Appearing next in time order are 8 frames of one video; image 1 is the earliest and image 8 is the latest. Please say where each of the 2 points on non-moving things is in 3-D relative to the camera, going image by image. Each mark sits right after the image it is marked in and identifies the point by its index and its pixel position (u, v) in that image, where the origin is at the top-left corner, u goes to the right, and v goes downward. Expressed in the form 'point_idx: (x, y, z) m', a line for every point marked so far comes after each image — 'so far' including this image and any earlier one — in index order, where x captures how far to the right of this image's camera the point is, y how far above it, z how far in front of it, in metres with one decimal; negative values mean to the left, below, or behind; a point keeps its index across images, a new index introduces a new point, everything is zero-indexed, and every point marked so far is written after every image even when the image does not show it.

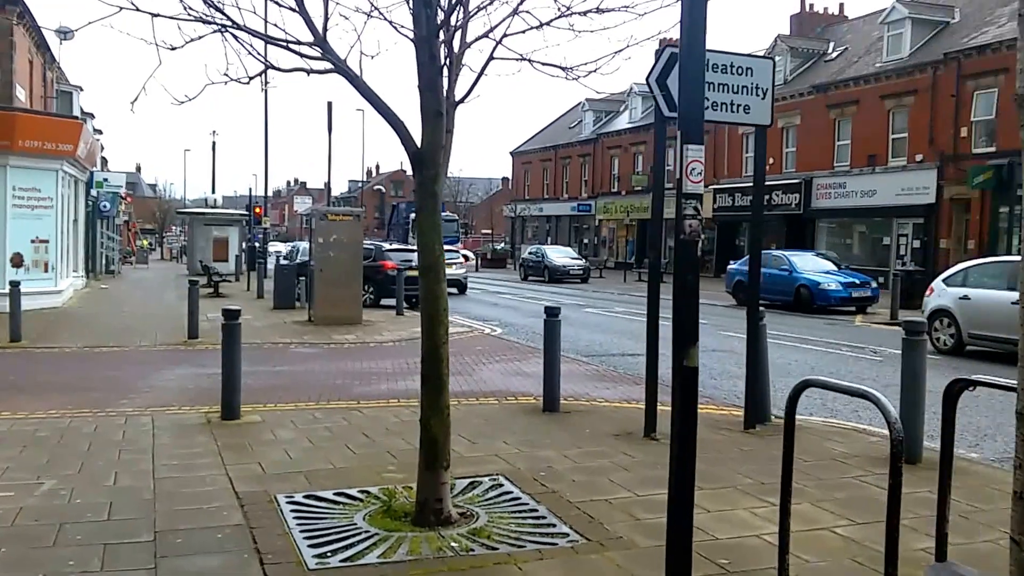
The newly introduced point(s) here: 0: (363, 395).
0: (-2.4, -1.7, +10.2) m
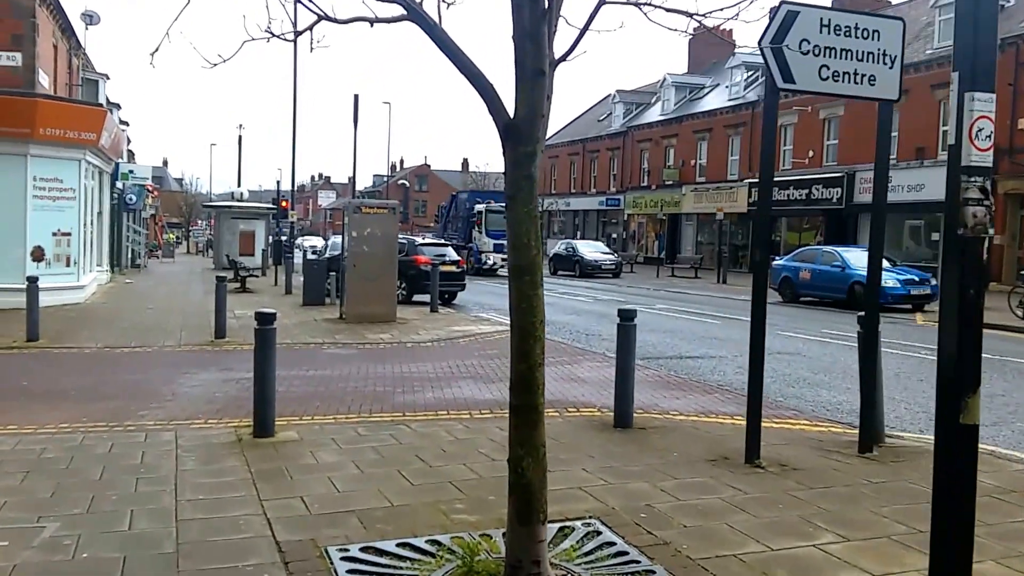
0: (-1.6, -1.6, +9.2) m
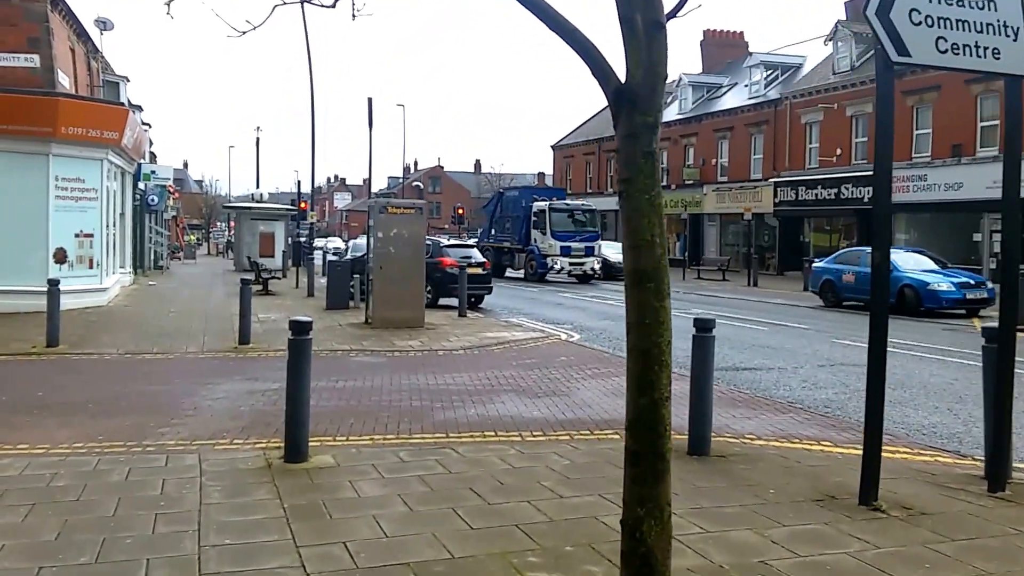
0: (-0.9, -1.7, +8.4) m
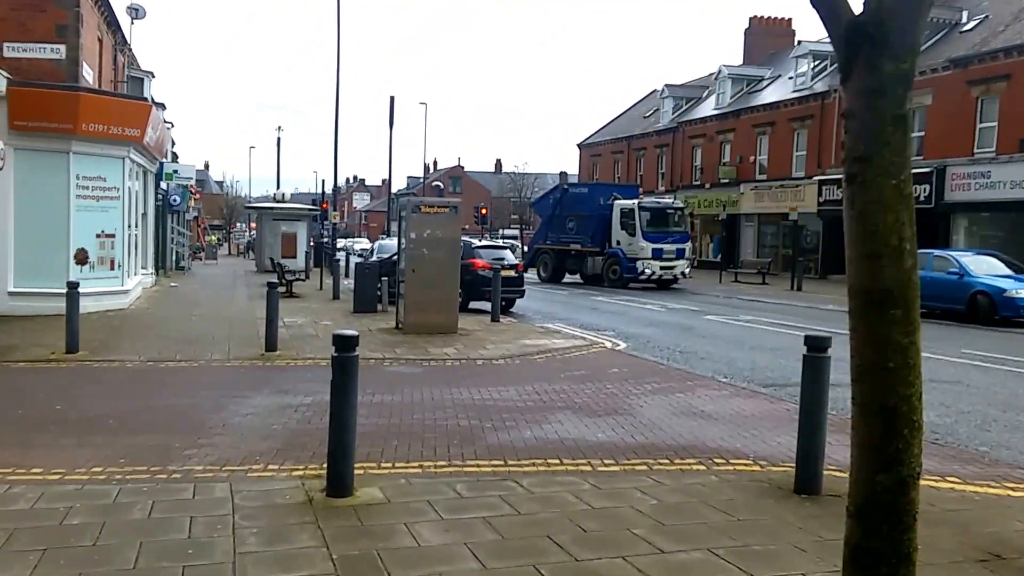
0: (-0.2, -1.8, +7.5) m
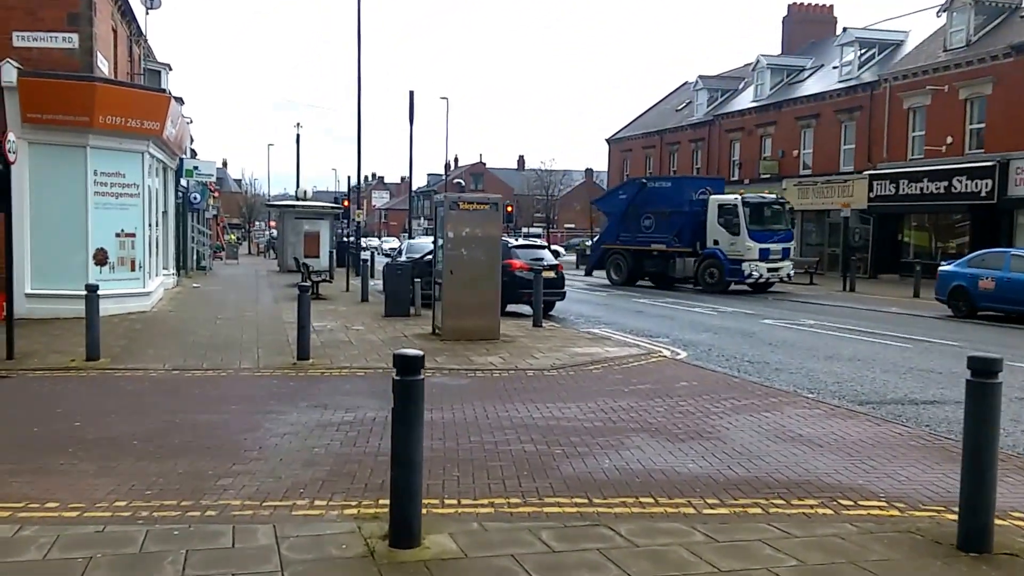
0: (+0.6, -1.9, +6.5) m
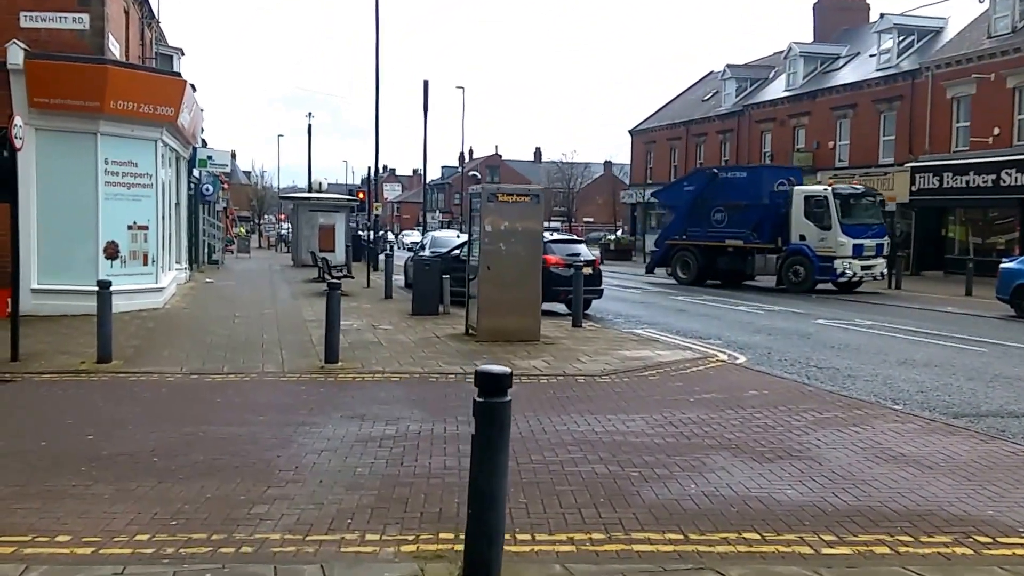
0: (+1.3, -1.9, +5.6) m
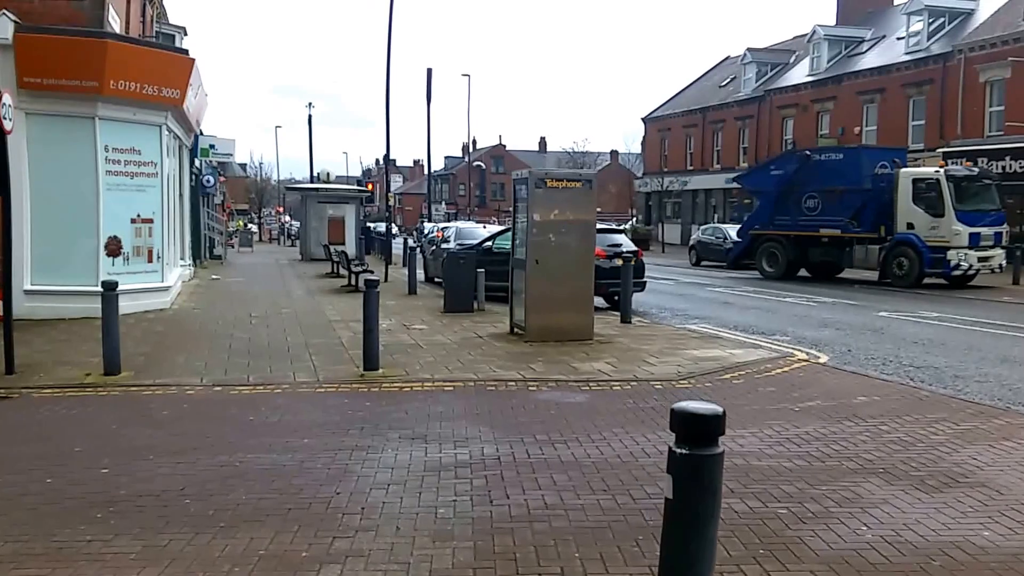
0: (+2.3, -1.9, +4.5) m
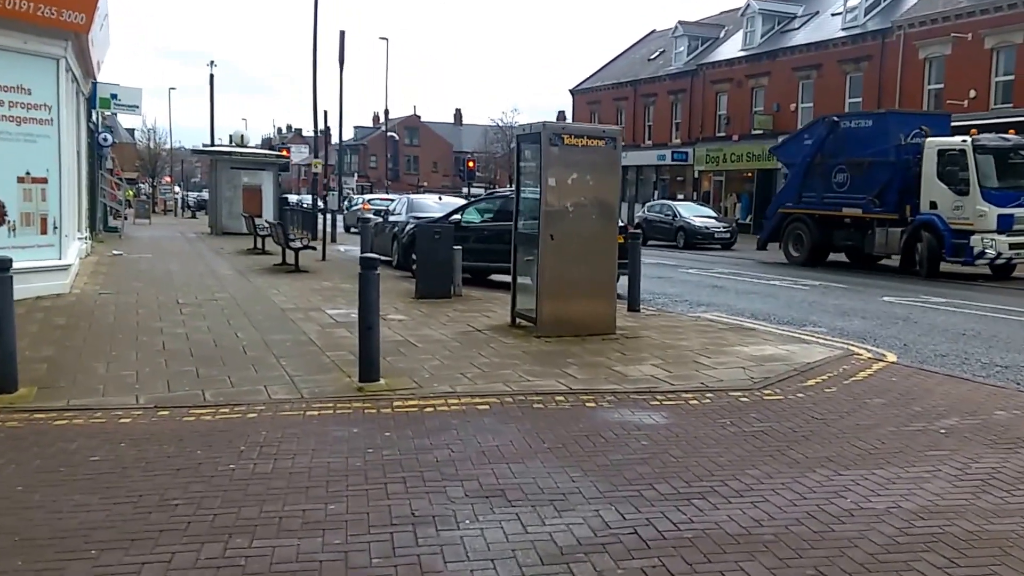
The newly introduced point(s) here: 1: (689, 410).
0: (+3.4, -1.9, +2.9) m
1: (+1.9, -1.3, +6.9) m
